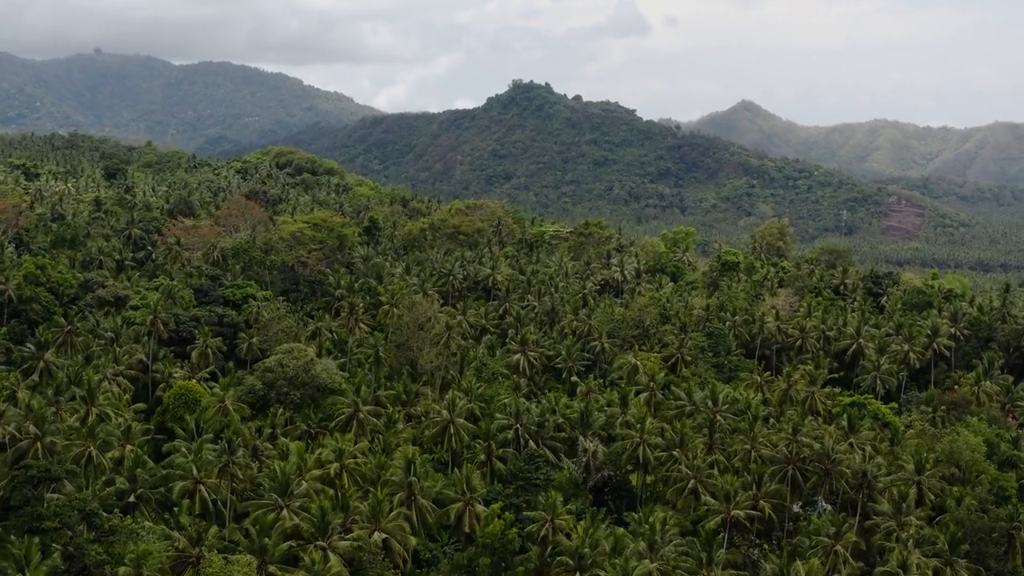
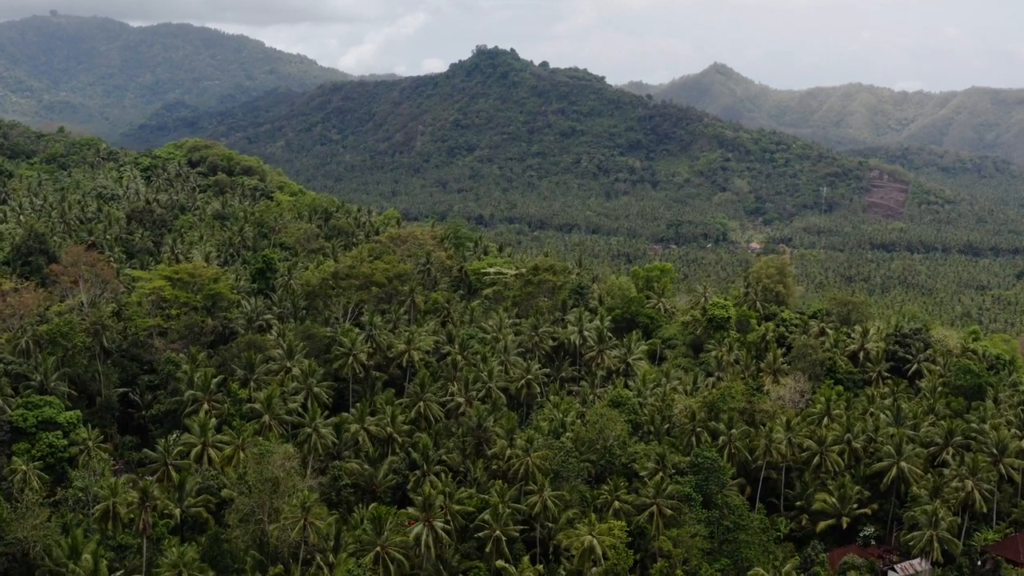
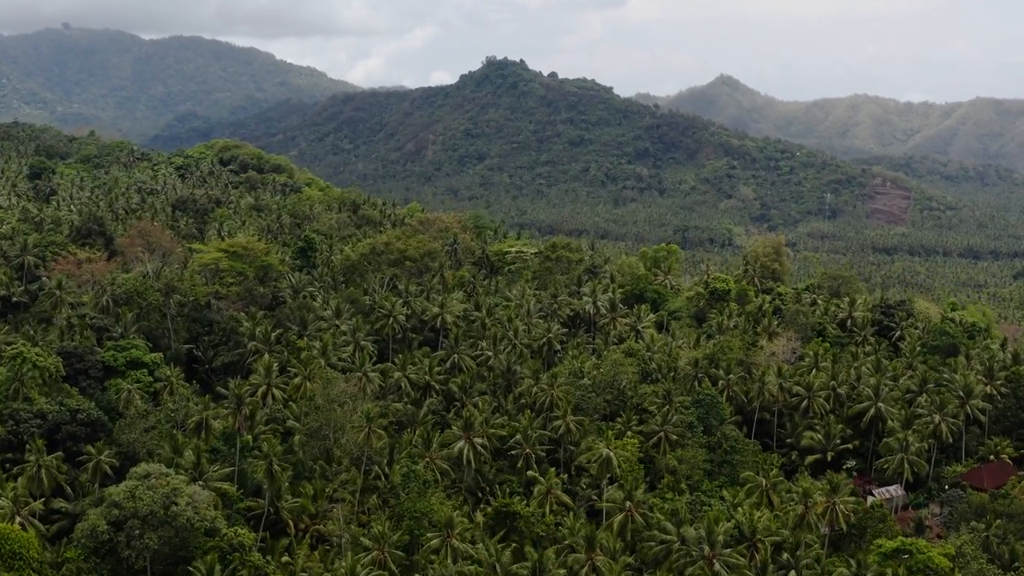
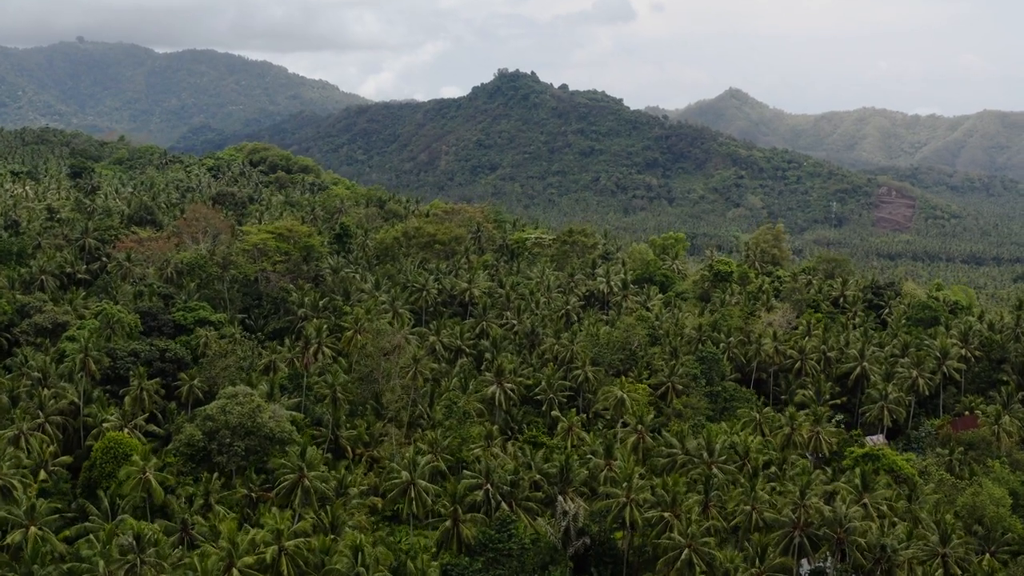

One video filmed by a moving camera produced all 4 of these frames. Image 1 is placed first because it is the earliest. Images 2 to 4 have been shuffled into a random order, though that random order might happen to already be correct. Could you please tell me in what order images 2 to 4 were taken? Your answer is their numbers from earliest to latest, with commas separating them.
4, 3, 2
